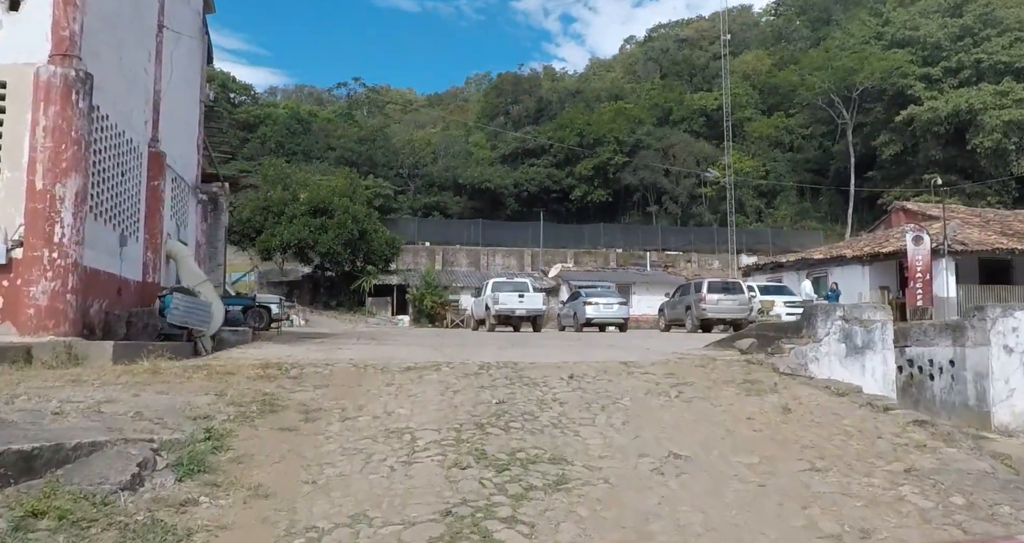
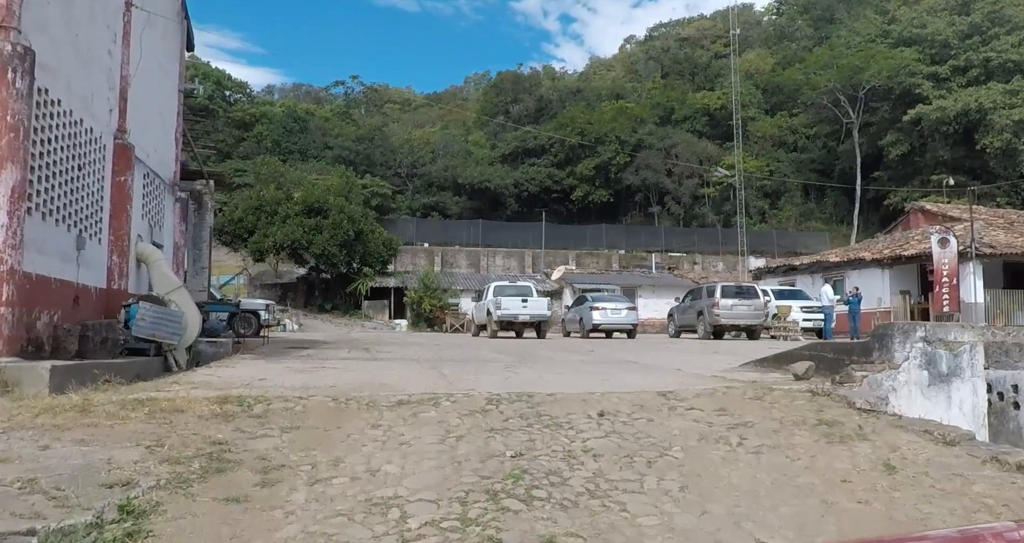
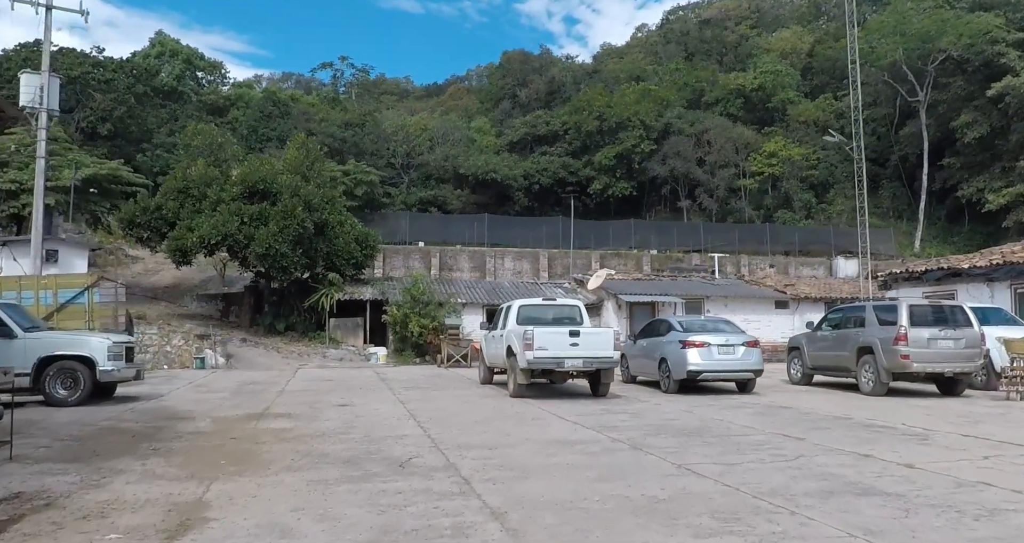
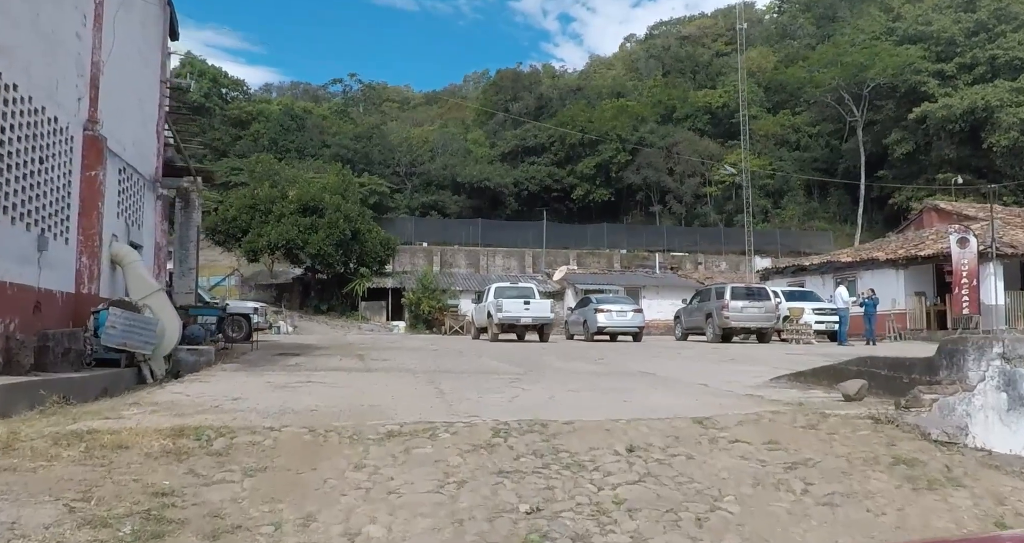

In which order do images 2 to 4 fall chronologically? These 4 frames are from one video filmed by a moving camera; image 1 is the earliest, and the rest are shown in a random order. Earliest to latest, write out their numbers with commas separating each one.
2, 4, 3
